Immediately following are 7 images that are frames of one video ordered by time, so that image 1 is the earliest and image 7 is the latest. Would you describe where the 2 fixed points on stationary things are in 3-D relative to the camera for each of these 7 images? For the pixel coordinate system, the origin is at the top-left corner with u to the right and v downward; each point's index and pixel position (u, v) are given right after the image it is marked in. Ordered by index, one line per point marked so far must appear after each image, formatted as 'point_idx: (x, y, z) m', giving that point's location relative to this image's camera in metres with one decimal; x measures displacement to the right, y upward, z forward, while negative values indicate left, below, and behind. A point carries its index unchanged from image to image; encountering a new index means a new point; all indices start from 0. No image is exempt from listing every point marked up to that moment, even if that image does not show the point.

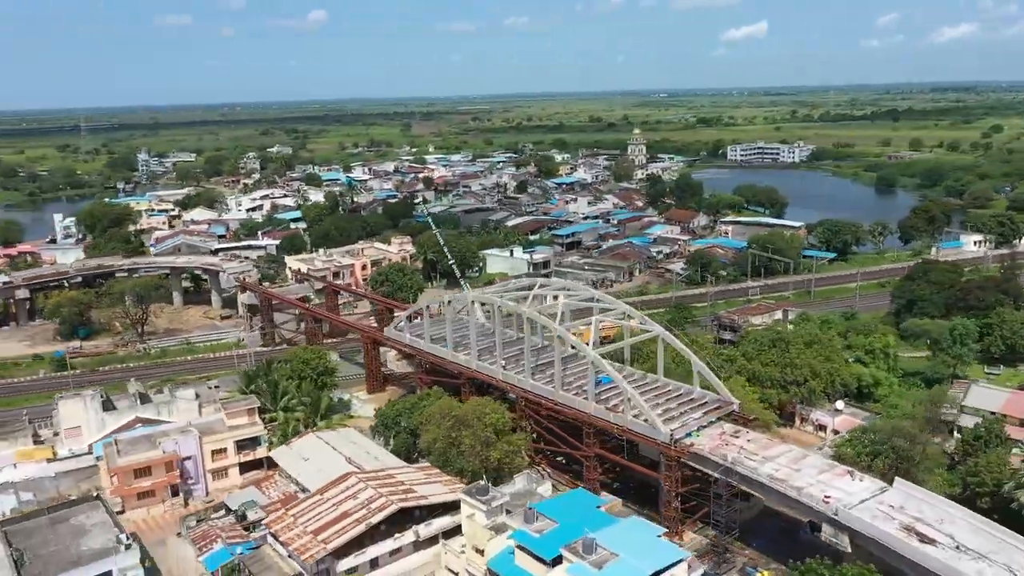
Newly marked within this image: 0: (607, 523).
0: (+2.0, -5.2, +18.2) m
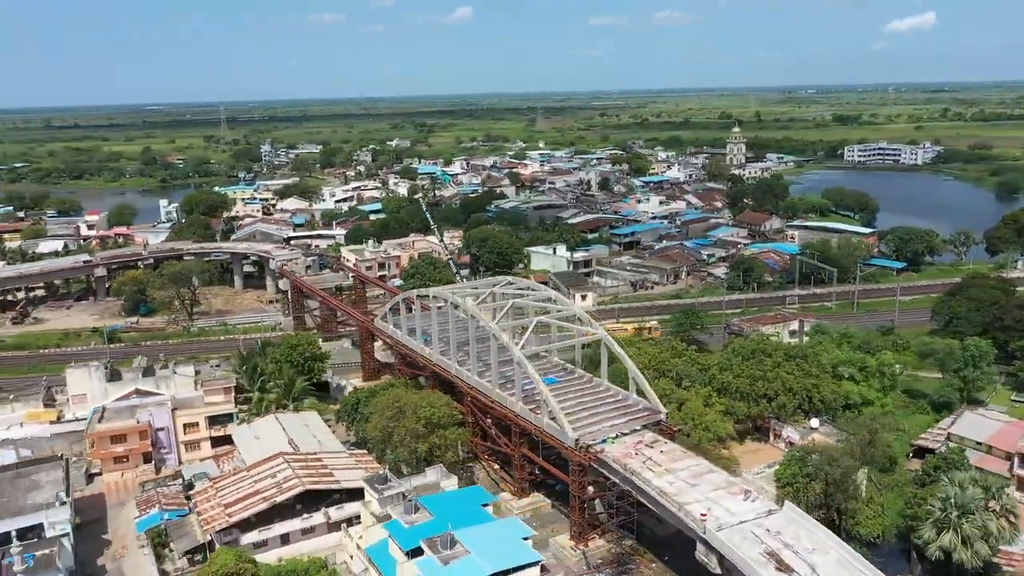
0: (-0.8, -5.2, +18.4) m
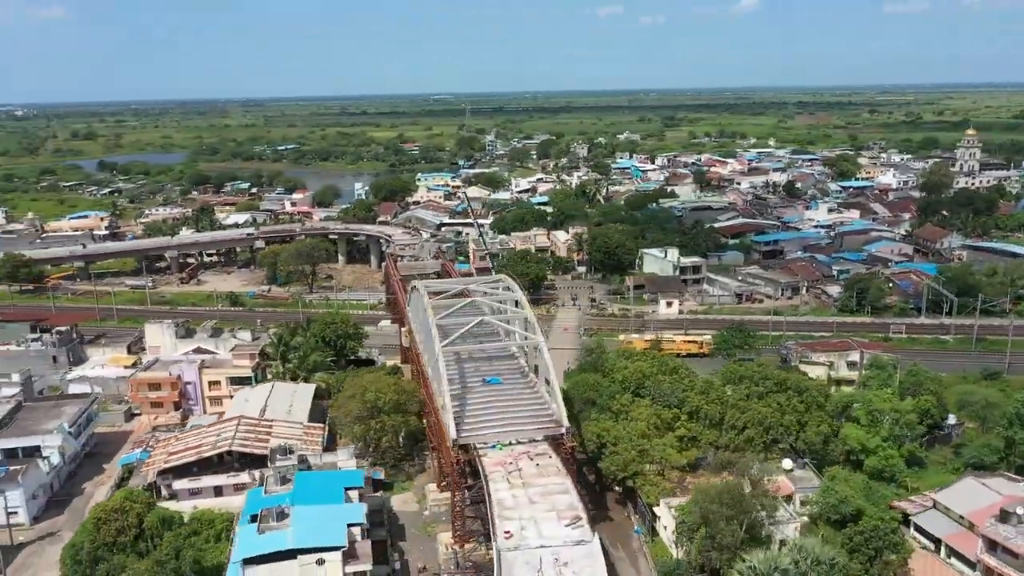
0: (-4.4, -5.0, +19.4) m
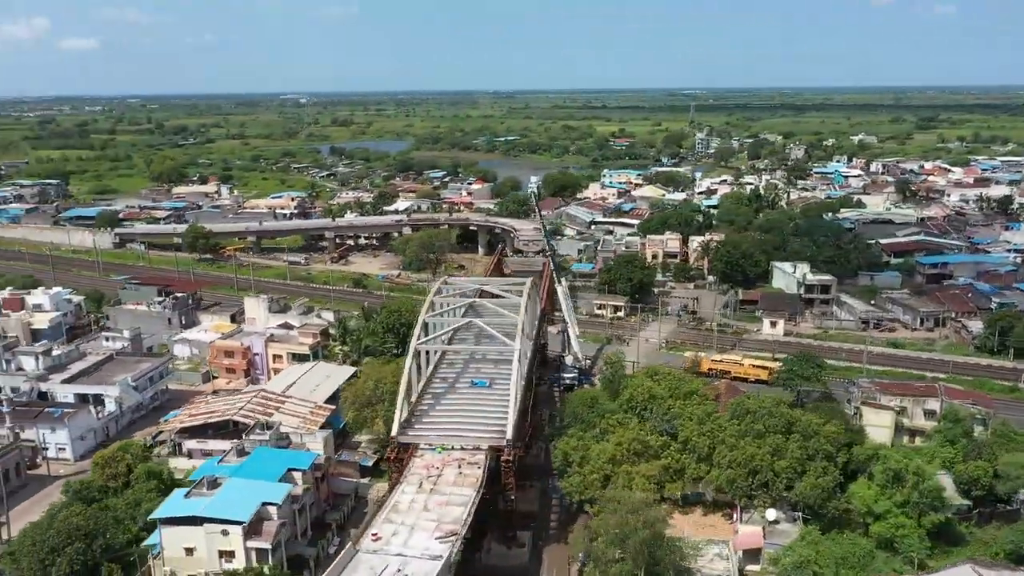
0: (-6.2, -4.7, +20.6) m
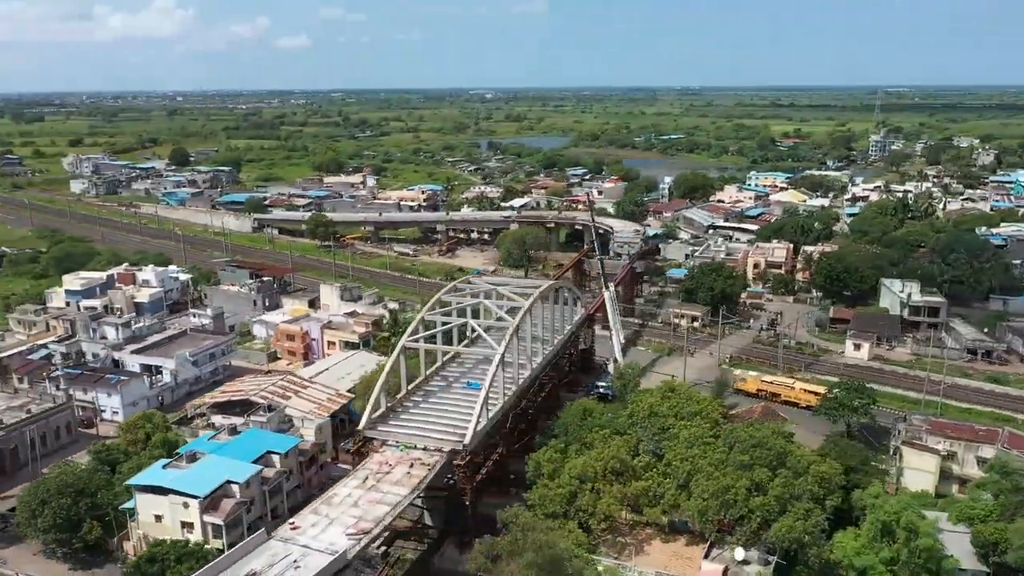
0: (-7.1, -4.5, +21.6) m
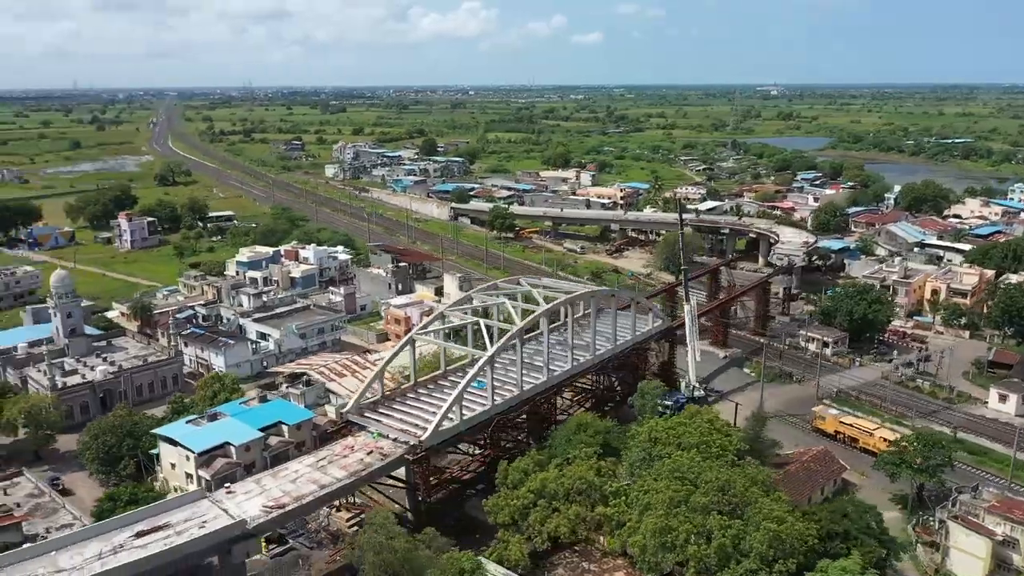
0: (-7.5, -3.9, +23.7) m
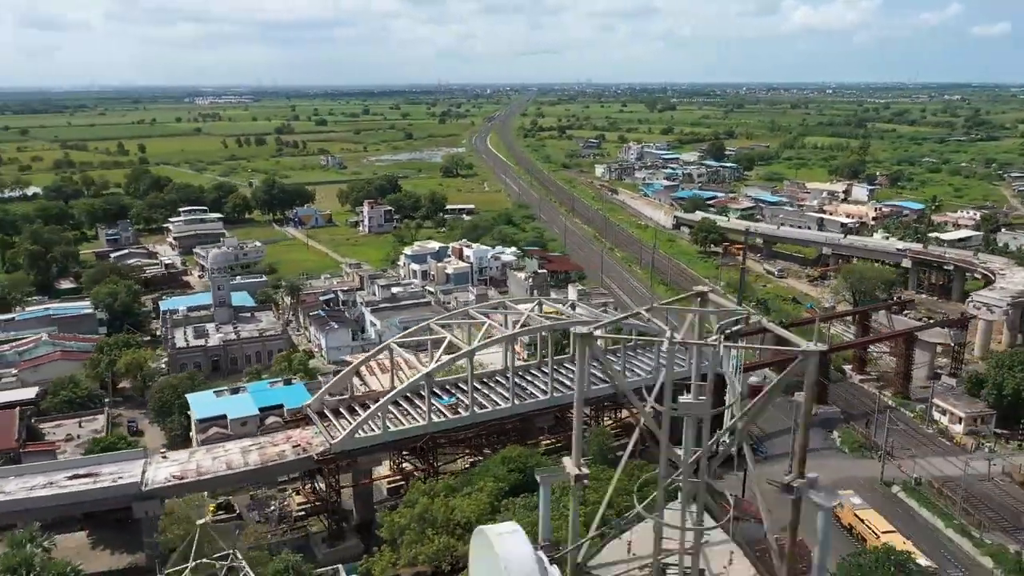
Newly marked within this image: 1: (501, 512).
0: (-8.1, -3.7, +26.5) m
1: (-0.3, -5.4, +20.0) m
